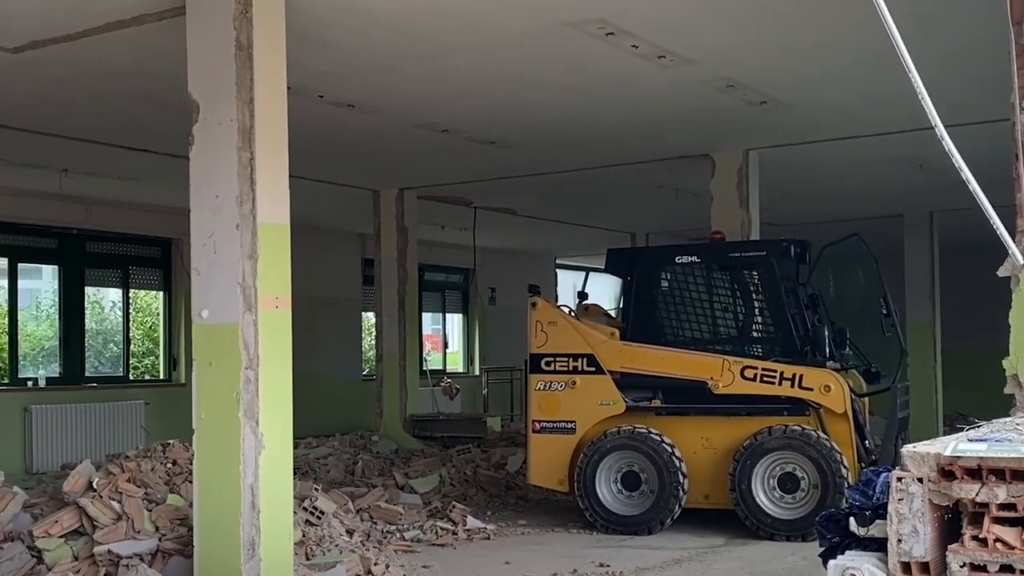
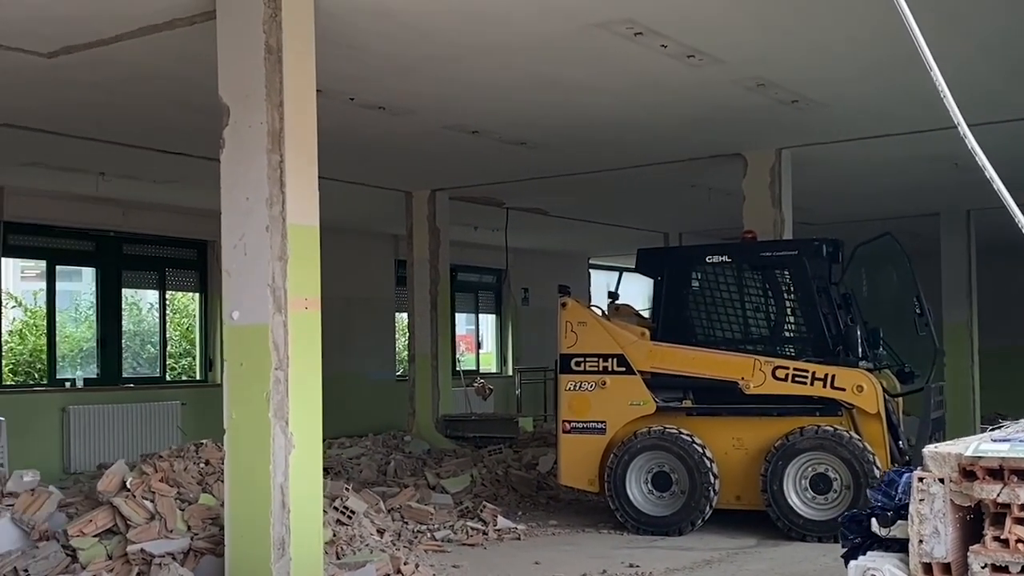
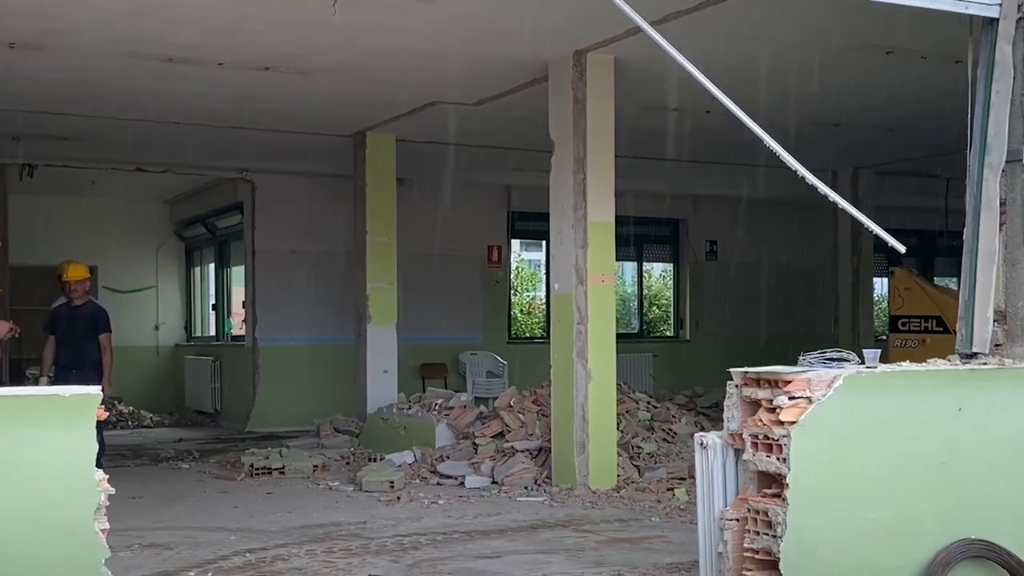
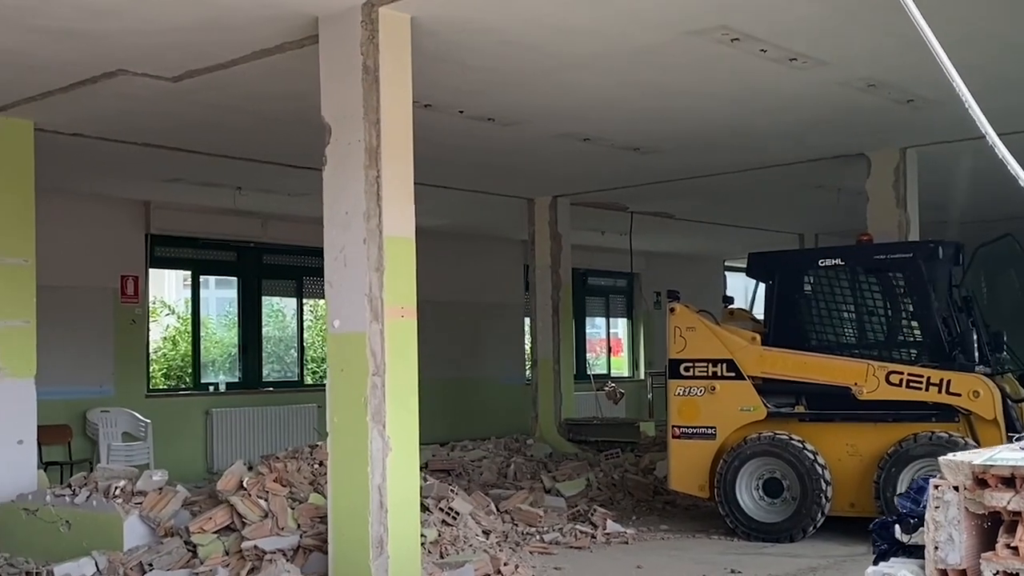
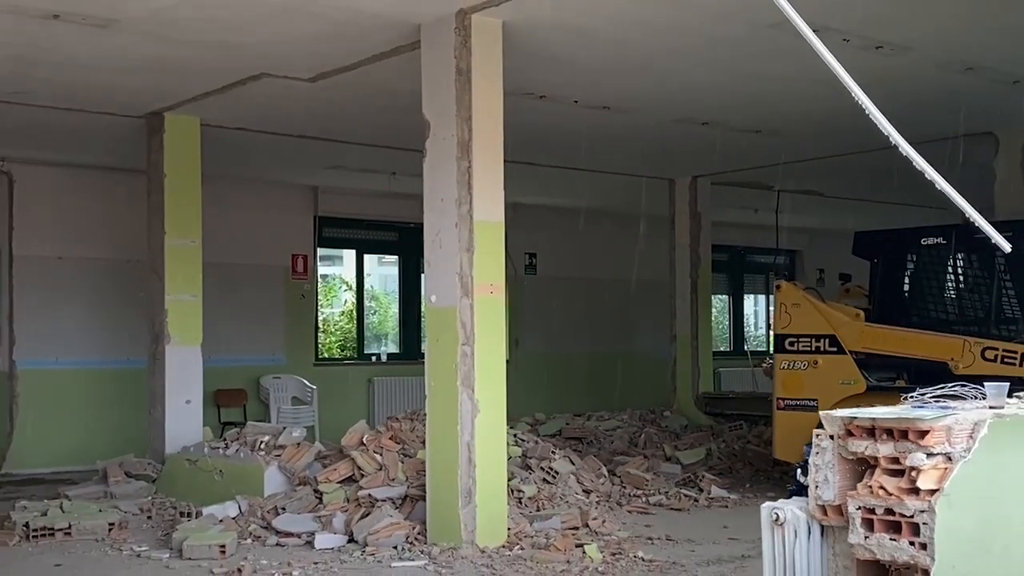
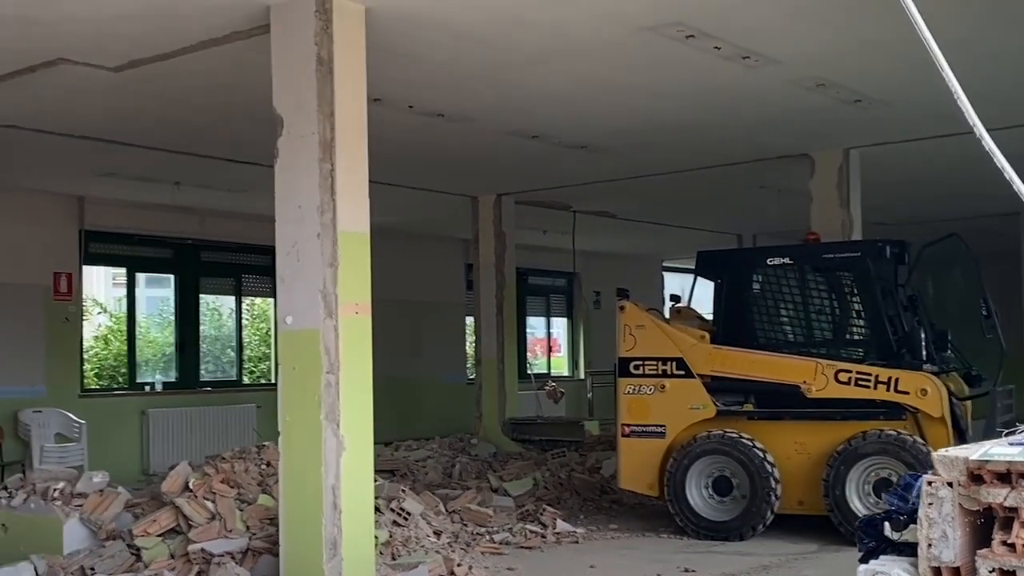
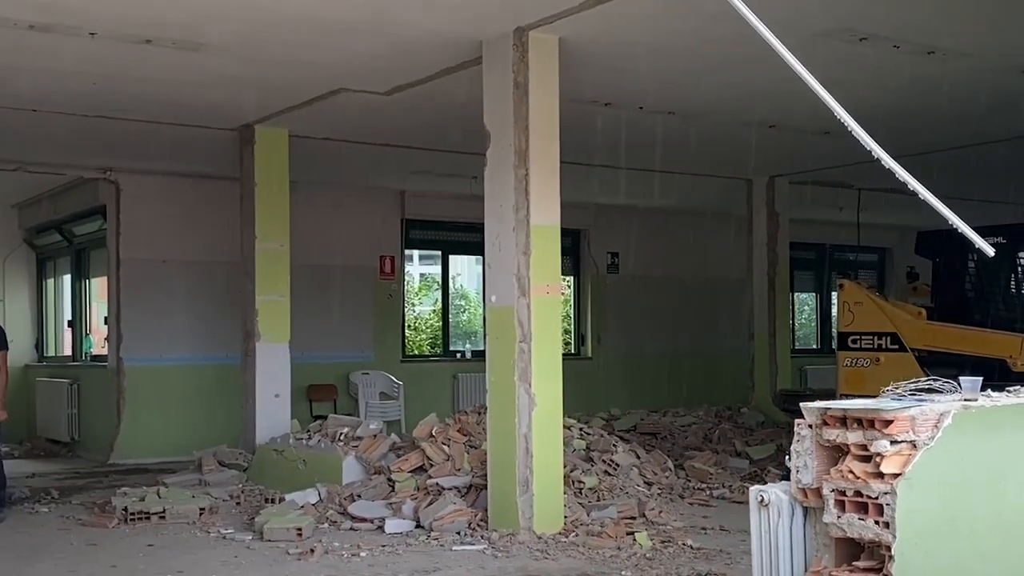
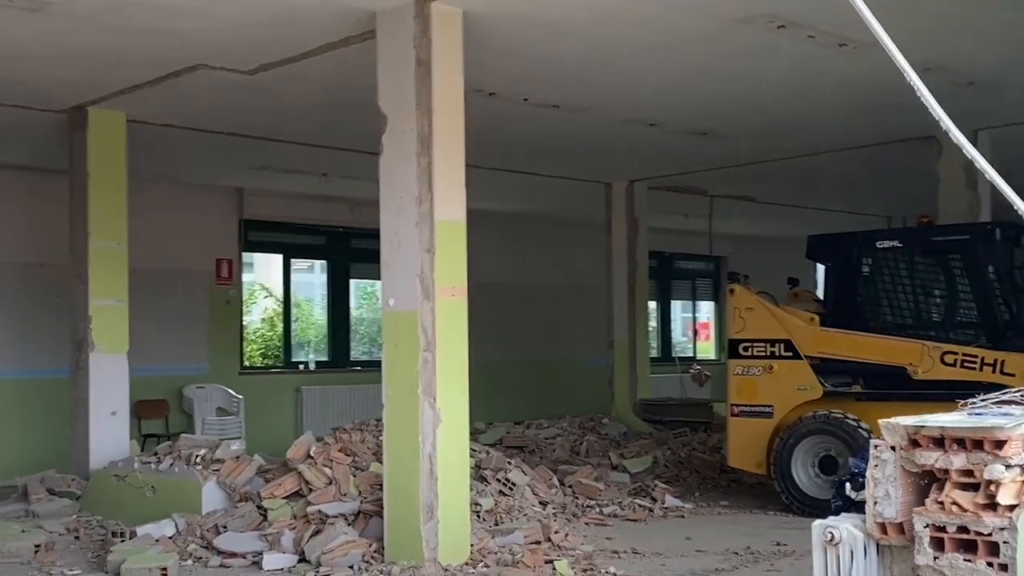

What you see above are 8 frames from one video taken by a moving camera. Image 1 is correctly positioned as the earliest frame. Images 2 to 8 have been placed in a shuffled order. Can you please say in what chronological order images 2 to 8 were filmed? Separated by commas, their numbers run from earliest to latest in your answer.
2, 6, 4, 8, 5, 7, 3
